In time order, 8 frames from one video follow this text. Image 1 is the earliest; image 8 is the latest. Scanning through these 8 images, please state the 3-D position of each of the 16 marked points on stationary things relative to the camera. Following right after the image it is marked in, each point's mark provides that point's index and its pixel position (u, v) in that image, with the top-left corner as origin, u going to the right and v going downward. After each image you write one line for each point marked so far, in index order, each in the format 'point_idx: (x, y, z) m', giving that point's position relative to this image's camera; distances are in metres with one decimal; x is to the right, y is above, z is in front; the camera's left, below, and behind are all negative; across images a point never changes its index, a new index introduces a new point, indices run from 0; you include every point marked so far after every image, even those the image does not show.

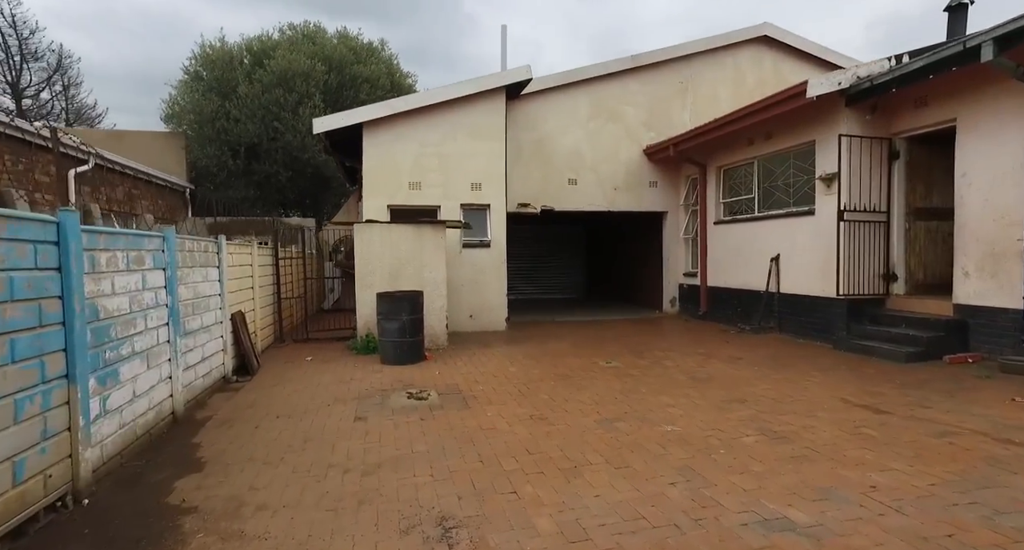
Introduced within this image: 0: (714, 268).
0: (+3.7, +0.1, +10.6) m
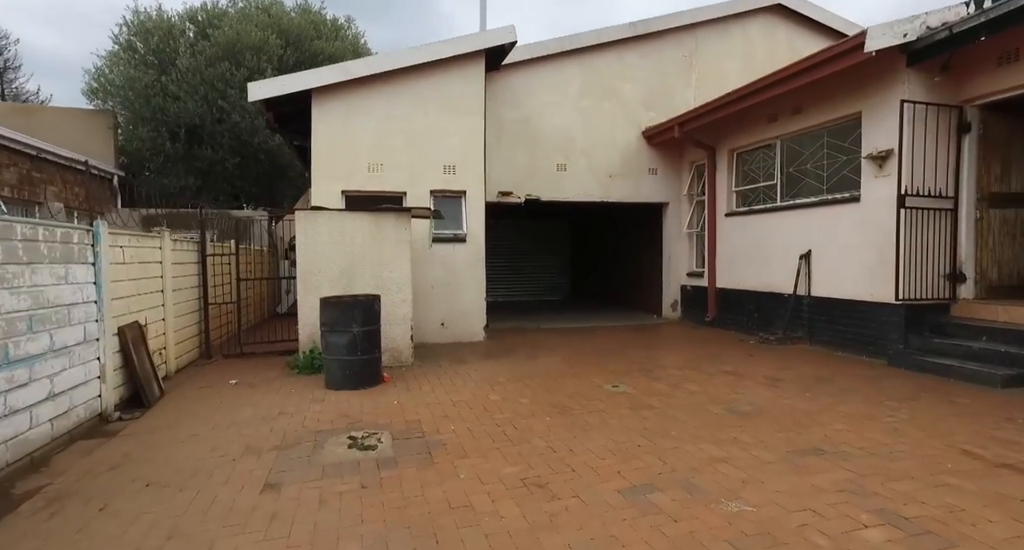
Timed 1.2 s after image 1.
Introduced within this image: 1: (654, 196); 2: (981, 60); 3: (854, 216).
0: (+3.4, +0.1, +9.2) m
1: (+2.5, +1.4, +10.1) m
2: (+4.9, +2.3, +6.1) m
3: (+4.1, +0.7, +6.8) m
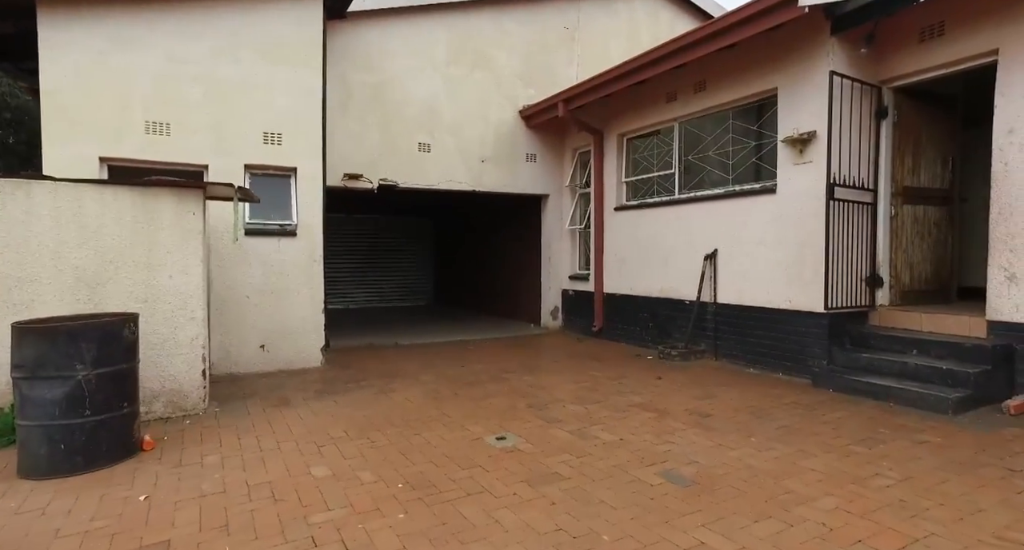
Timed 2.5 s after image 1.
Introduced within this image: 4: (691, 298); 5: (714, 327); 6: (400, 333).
0: (+1.4, 0.0, +8.1) m
1: (+0.3, +1.3, +8.7) m
2: (+3.6, +2.3, +5.4) m
3: (+2.6, +0.6, +5.8) m
4: (+2.2, -0.3, +6.8) m
5: (+2.3, -0.6, +6.6) m
6: (-1.6, -0.8, +8.5) m
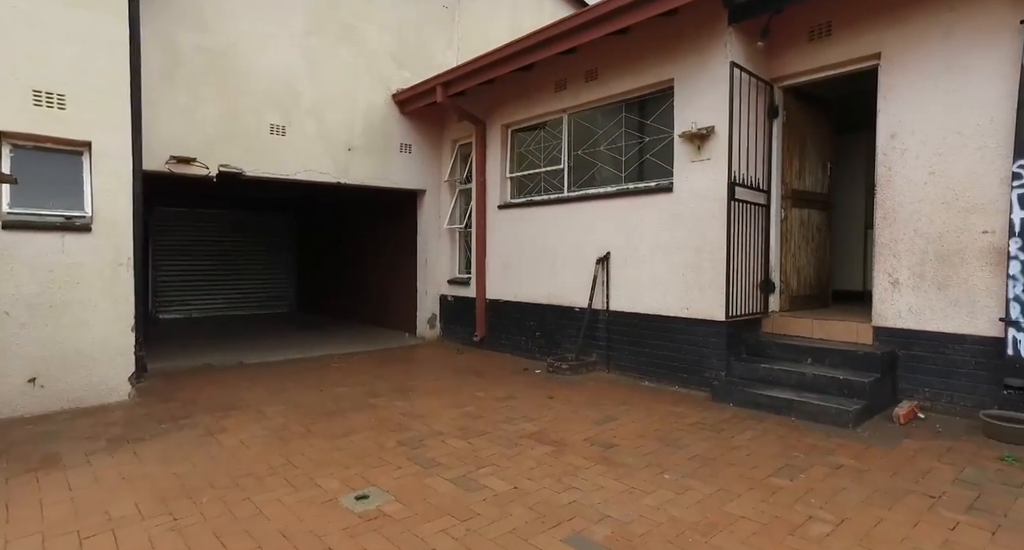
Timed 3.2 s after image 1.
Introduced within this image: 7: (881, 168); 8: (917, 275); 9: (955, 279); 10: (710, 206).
0: (-0.2, 0.0, +7.4) m
1: (-1.4, +1.3, +7.8) m
2: (+2.5, +2.2, +5.2) m
3: (+1.5, +0.6, +5.5) m
4: (+0.9, -0.4, +6.3) m
5: (+1.0, -0.7, +6.1) m
6: (-3.2, -0.9, +7.1) m
7: (+3.1, +0.9, +4.8) m
8: (+3.2, 0.0, +4.6) m
9: (+3.4, 0.0, +4.4) m
10: (+1.8, +0.6, +5.1) m
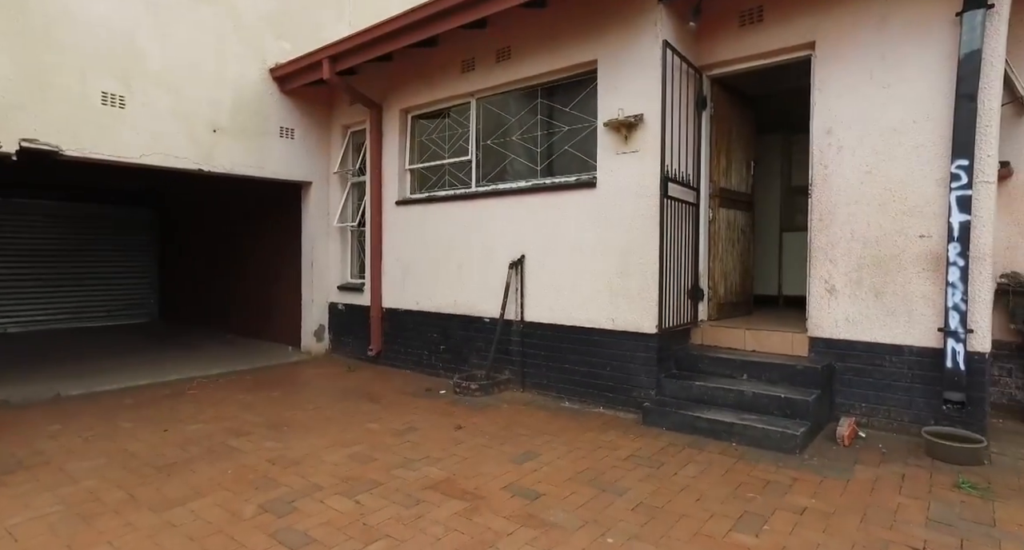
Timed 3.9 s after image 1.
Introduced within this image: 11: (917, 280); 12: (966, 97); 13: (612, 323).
0: (-1.3, -0.1, +6.5) m
1: (-2.5, +1.2, +6.6) m
2: (+1.8, +2.2, +4.8) m
3: (+0.7, +0.5, +4.8) m
4: (-0.1, -0.4, +5.6) m
5: (+0.1, -0.7, +5.4) m
6: (-4.3, -1.0, +5.7) m
7: (+2.4, +0.8, +4.5) m
8: (+2.5, 0.0, +4.3) m
9: (+2.7, -0.1, +4.1) m
10: (+1.0, +0.6, +4.6) m
11: (+2.8, 0.0, +4.0) m
12: (+3.0, +1.2, +3.8) m
13: (+0.8, -0.4, +4.8) m
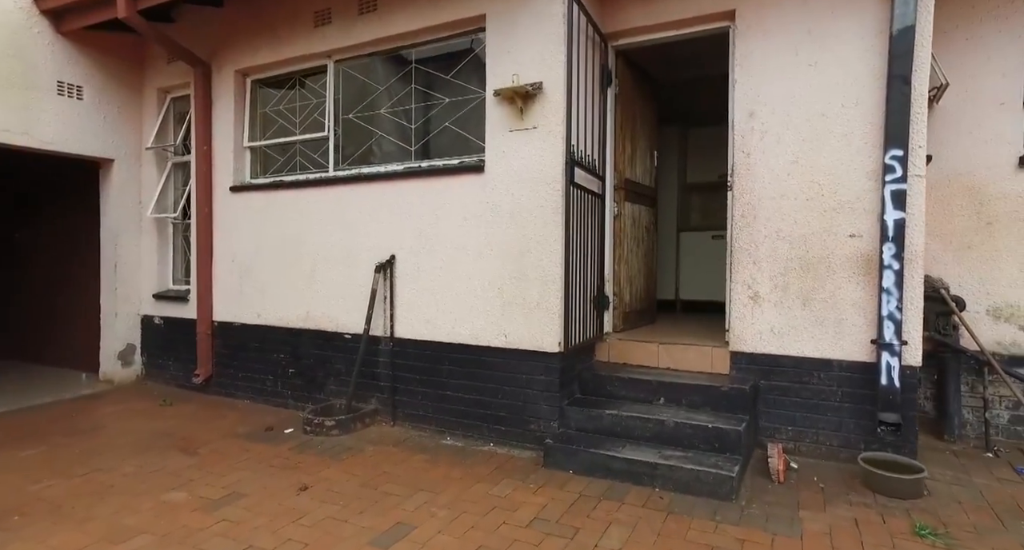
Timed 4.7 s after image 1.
0: (-2.5, -0.1, +5.1) m
1: (-3.7, +1.2, +5.0) m
2: (+0.9, +2.1, +4.1) m
3: (-0.2, +0.5, +3.9) m
4: (-1.1, -0.5, +4.5) m
5: (-0.9, -0.7, +4.3) m
6: (-5.2, -1.0, +3.7) m
7: (+1.5, +0.8, +3.9) m
8: (+1.7, -0.1, +3.7) m
9: (+1.9, -0.1, +3.6) m
10: (+0.2, +0.5, +3.7) m
11: (+2.0, -0.1, +3.6) m
12: (+2.2, +1.1, +3.4) m
13: (0.0, -0.4, +3.8) m
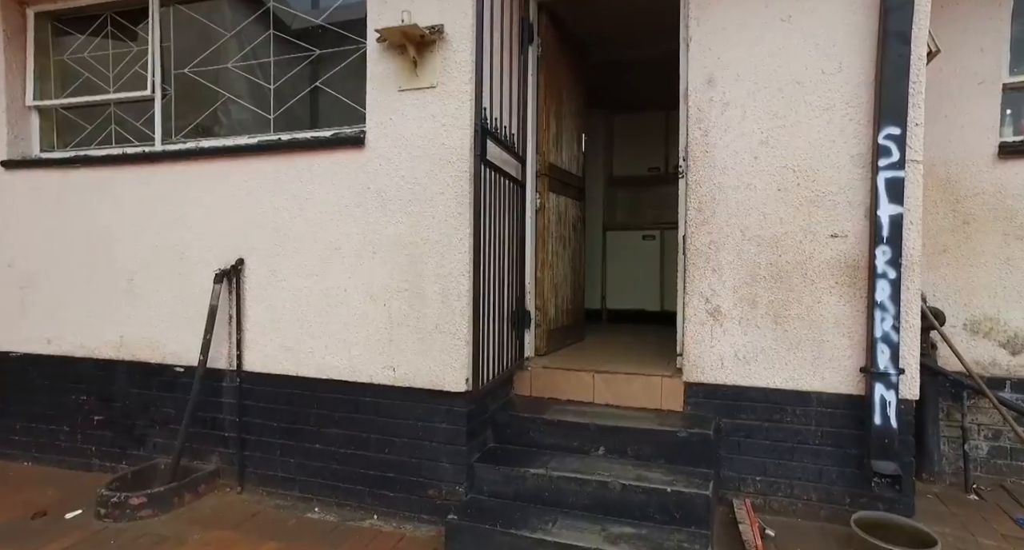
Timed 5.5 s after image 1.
0: (-3.2, -0.2, +3.7) m
1: (-4.4, +1.1, +3.4) m
2: (+0.3, +2.1, +3.2) m
3: (-0.8, +0.4, +2.8) m
4: (-1.7, -0.5, +3.3) m
5: (-1.5, -0.8, +3.1) m
6: (-5.7, -1.1, +1.9) m
7: (+1.0, +0.8, +3.1) m
8: (+1.2, -0.1, +2.9) m
9: (+1.4, -0.2, +2.9) m
10: (-0.3, +0.5, +2.7) m
11: (+1.5, -0.1, +2.8) m
12: (+1.7, +1.1, +2.7) m
13: (-0.6, -0.5, +2.8) m
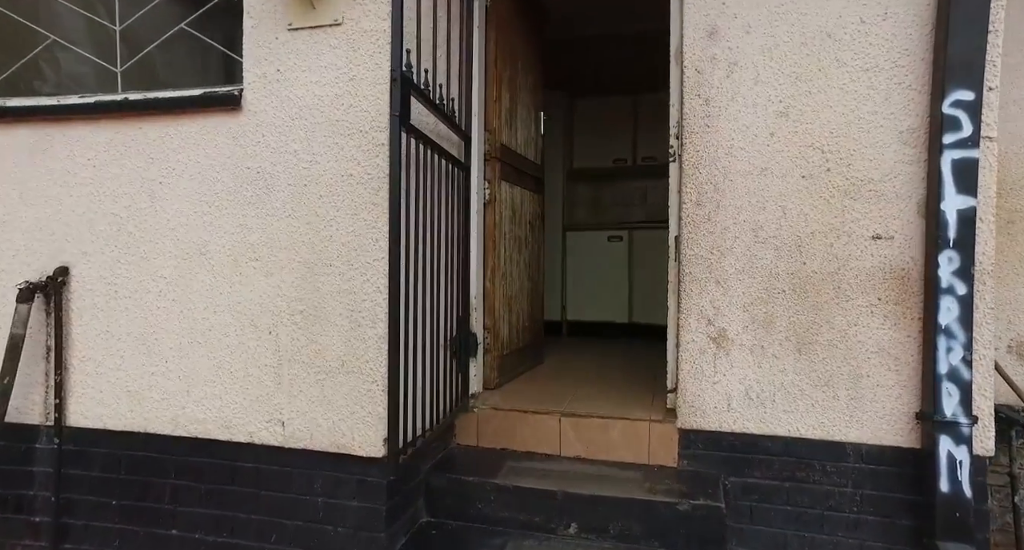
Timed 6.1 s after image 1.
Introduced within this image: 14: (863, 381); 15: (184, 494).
0: (-3.4, -0.2, +2.6) m
1: (-4.7, +1.0, +2.2) m
2: (0.0, +2.0, +2.4) m
3: (-1.0, +0.4, +1.9) m
4: (-2.0, -0.6, +2.3) m
5: (-1.7, -0.9, +2.2) m
6: (-5.8, -1.1, +0.6) m
7: (+0.7, +0.7, +2.3) m
8: (+1.0, -0.2, +2.2) m
9: (+1.2, -0.2, +2.2) m
10: (-0.5, +0.4, +1.8) m
11: (+1.3, -0.2, +2.1) m
12: (+1.5, +1.0, +2.0) m
13: (-0.8, -0.5, +1.9) m
14: (+1.3, -0.4, +2.1) m
15: (-1.2, -0.8, +2.0) m
